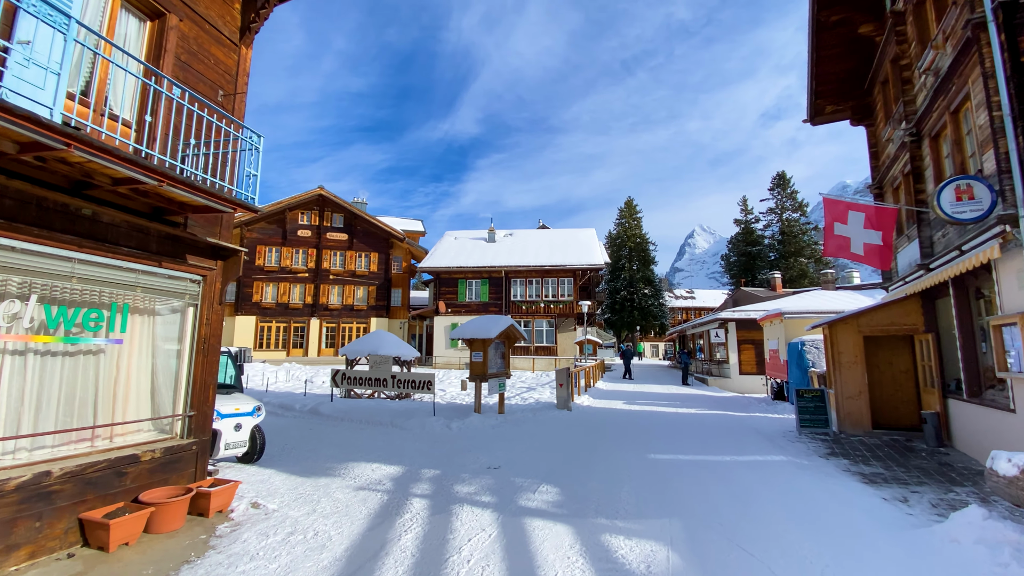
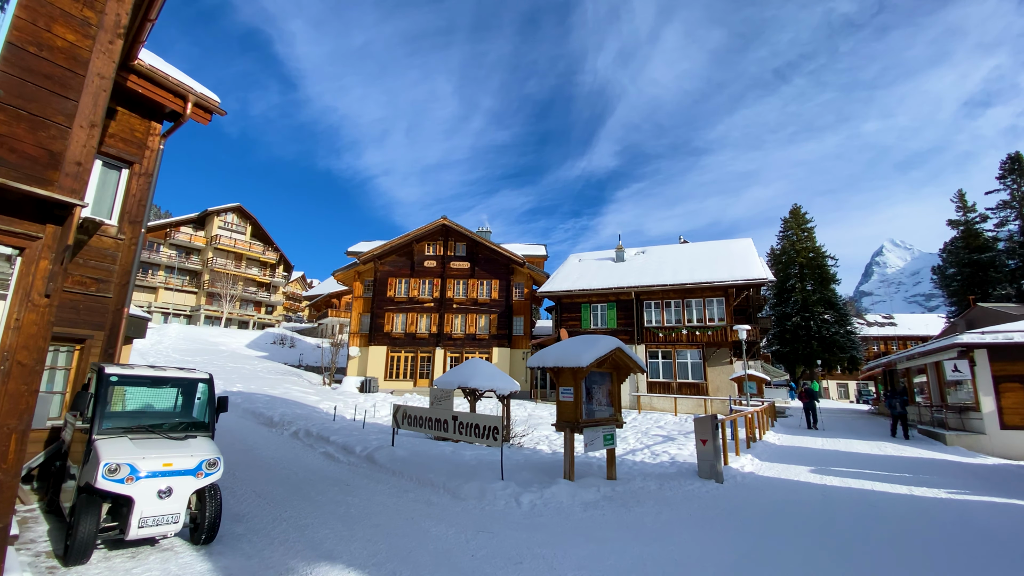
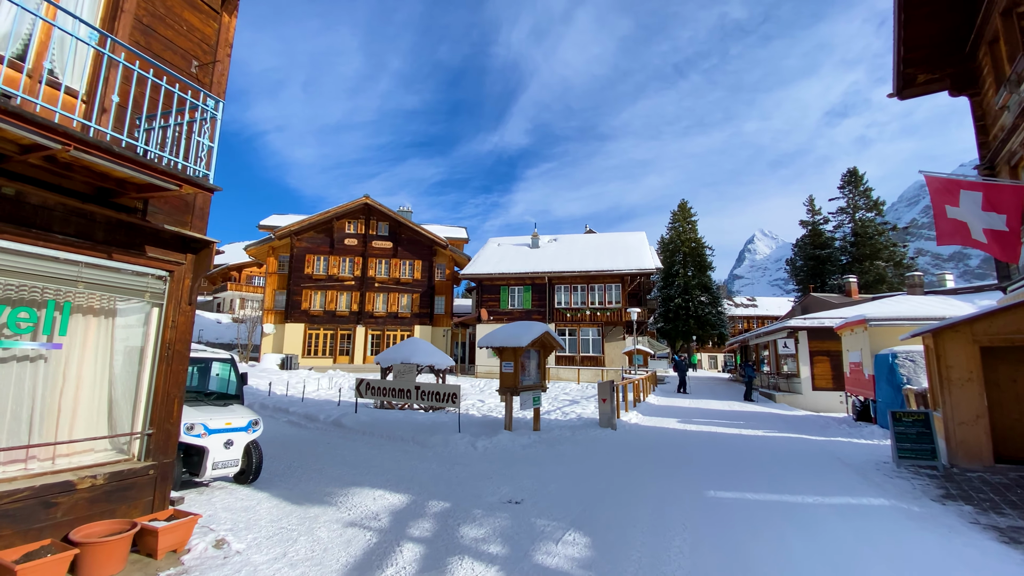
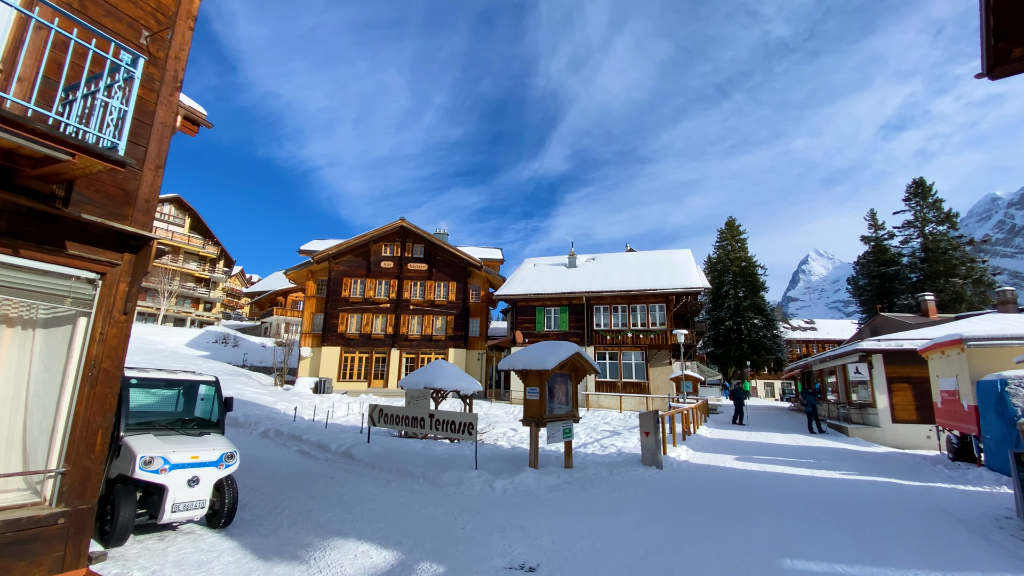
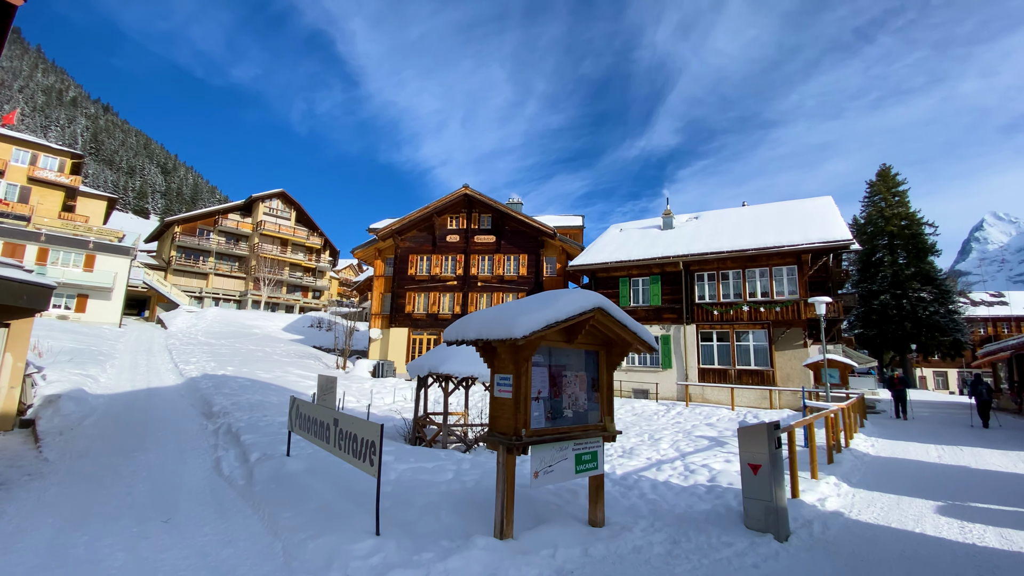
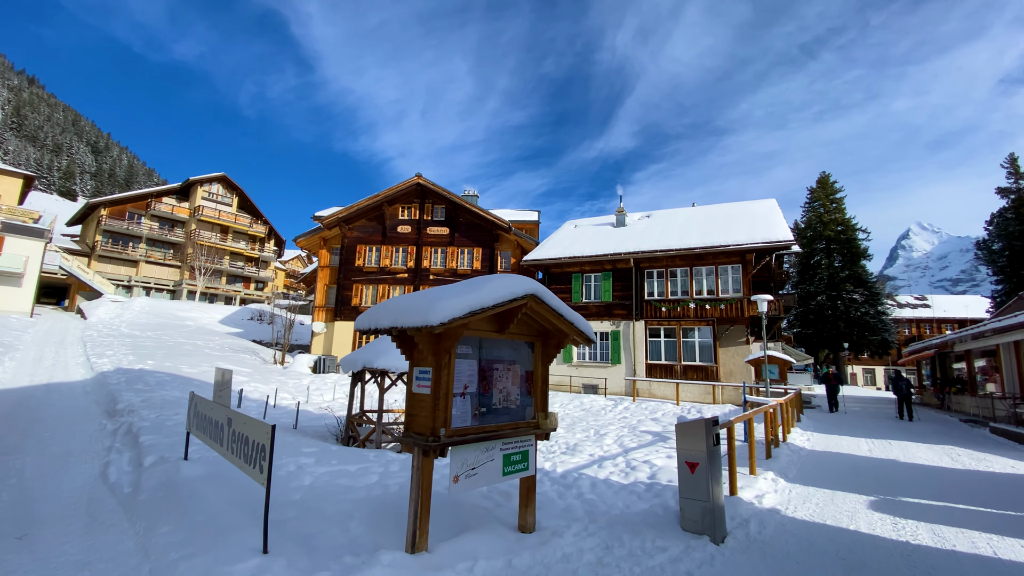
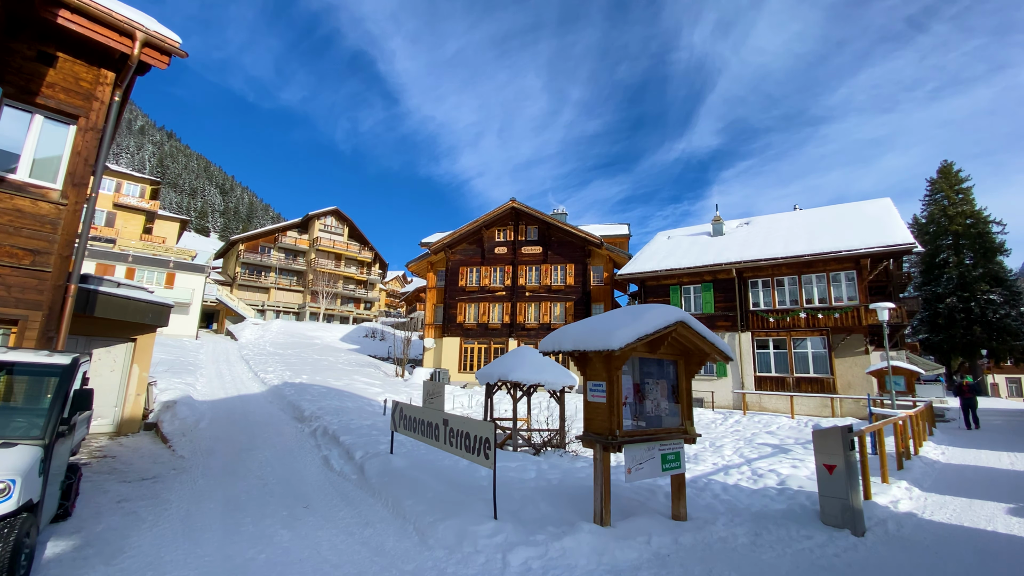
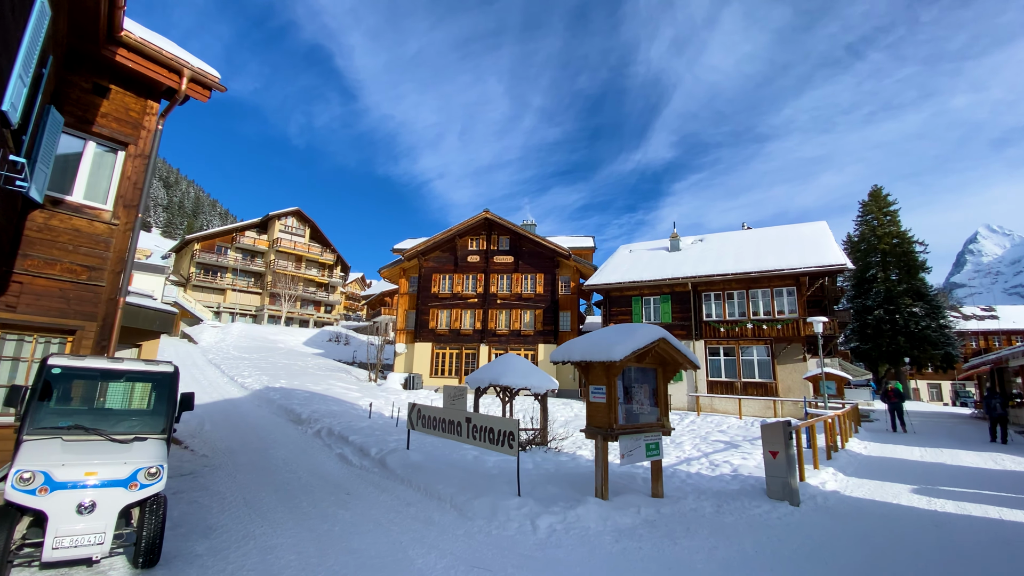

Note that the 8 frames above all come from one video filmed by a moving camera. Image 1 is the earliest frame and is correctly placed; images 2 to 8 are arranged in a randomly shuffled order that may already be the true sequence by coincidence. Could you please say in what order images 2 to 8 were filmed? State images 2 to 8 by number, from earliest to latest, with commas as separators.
3, 4, 2, 8, 7, 5, 6
